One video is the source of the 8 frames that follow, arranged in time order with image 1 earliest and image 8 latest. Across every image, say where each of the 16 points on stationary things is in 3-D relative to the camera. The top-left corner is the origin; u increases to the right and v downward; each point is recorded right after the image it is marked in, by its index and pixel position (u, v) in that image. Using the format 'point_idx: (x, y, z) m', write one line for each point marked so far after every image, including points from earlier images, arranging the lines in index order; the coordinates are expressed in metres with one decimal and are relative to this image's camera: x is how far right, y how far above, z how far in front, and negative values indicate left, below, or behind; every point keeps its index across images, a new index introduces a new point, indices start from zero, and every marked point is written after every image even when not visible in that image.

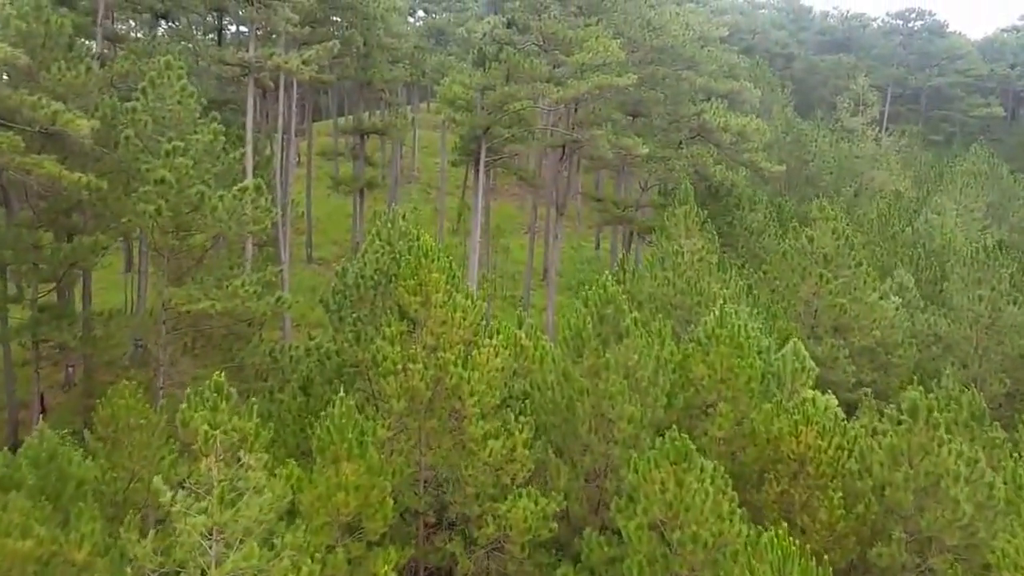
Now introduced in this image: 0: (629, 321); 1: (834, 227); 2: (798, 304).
0: (+1.9, -0.6, +13.1) m
1: (+8.1, +1.5, +19.9) m
2: (+7.1, -0.4, +19.6) m
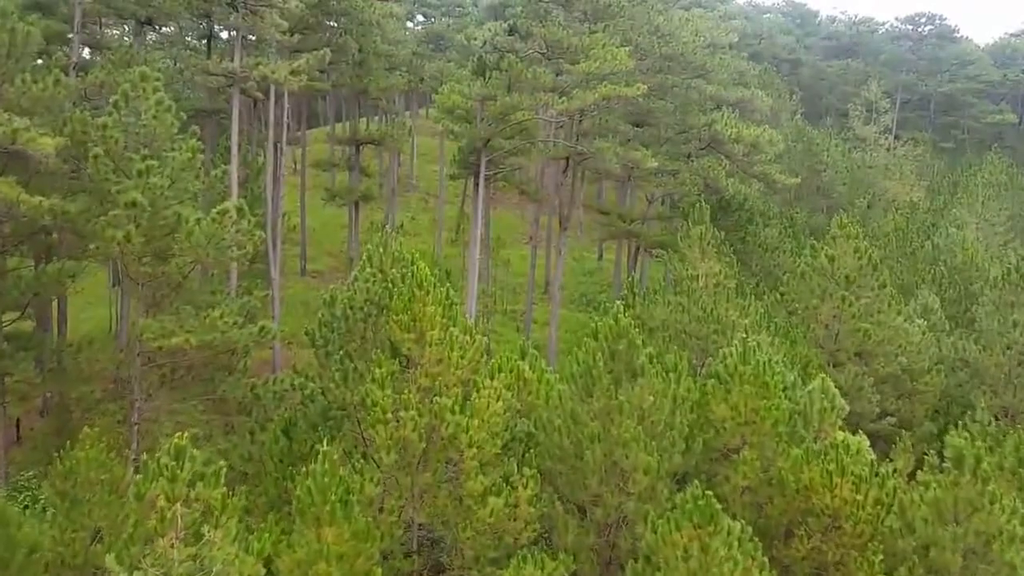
0: (+2.0, -1.1, +12.0) m
1: (+8.2, +1.0, +18.8) m
2: (+7.1, -0.9, +18.5) m
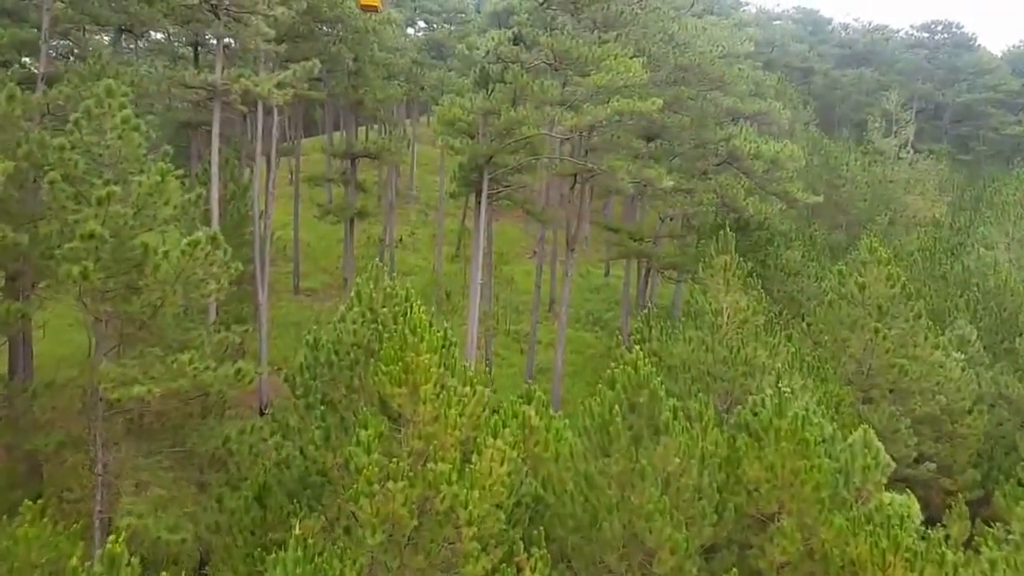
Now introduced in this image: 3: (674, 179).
0: (+2.1, -1.7, +10.6) m
1: (+8.3, +0.3, +17.4) m
2: (+7.2, -1.6, +17.0) m
3: (+4.1, +2.7, +19.8) m
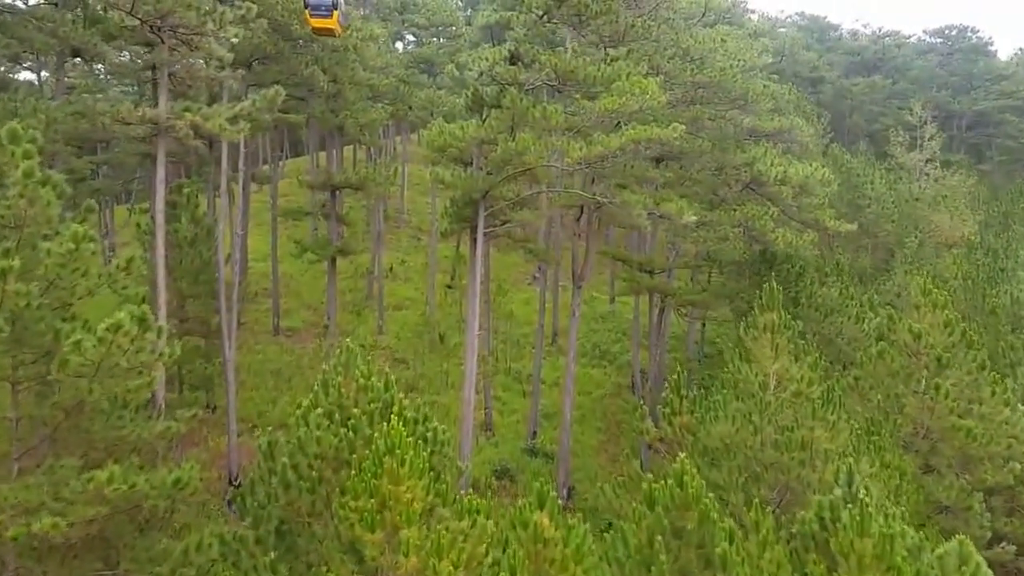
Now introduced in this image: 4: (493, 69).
0: (+2.2, -2.6, +8.2) m
1: (+8.3, -0.6, +15.0) m
2: (+7.3, -2.5, +14.7) m
3: (+4.1, +1.7, +17.4) m
4: (-0.4, +4.4, +16.0) m
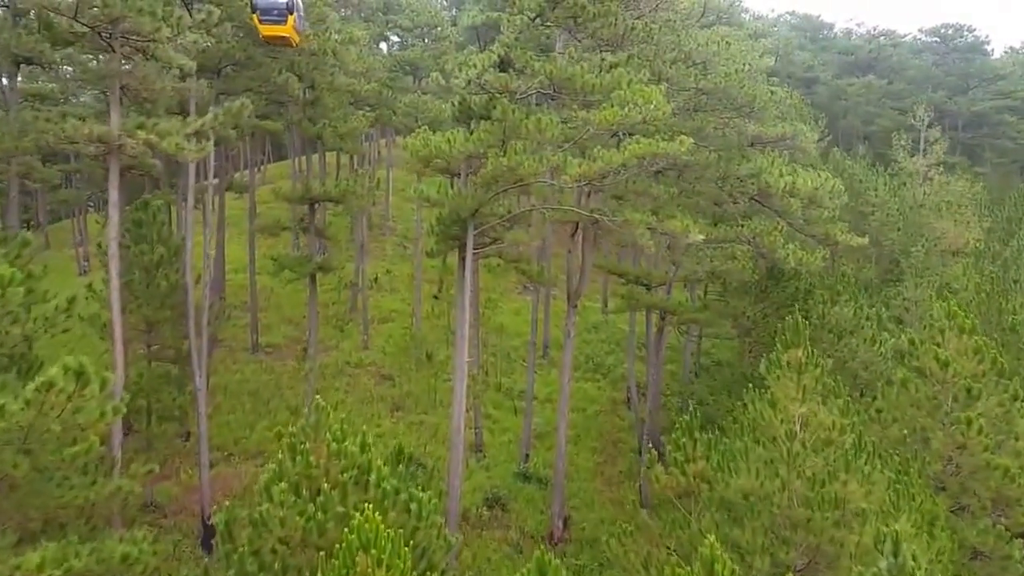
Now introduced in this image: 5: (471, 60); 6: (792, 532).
0: (+2.2, -3.1, +7.0) m
1: (+8.2, -1.0, +13.9) m
2: (+7.2, -2.9, +13.5) m
3: (+3.9, +1.2, +16.3) m
4: (-0.6, +3.9, +14.8) m
5: (-0.8, +4.2, +14.7) m
6: (+3.4, -3.0, +9.8) m
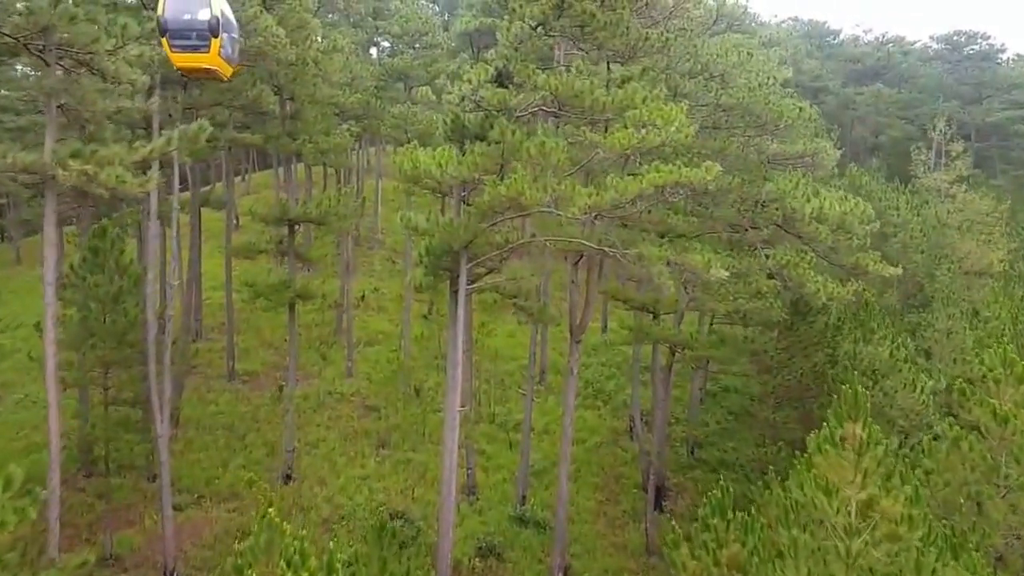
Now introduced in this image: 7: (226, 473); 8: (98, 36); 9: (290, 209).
0: (+2.3, -3.8, +5.3) m
1: (+8.2, -1.7, +12.3) m
2: (+7.2, -3.7, +11.9) m
3: (+3.9, +0.5, +14.6) m
4: (-0.6, +3.2, +13.0) m
5: (-0.8, +3.5, +13.0) m
6: (+3.5, -3.7, +8.1) m
7: (-6.9, -4.5, +18.9) m
8: (-5.3, +3.2, +10.1) m
9: (-5.5, +1.9, +19.7) m
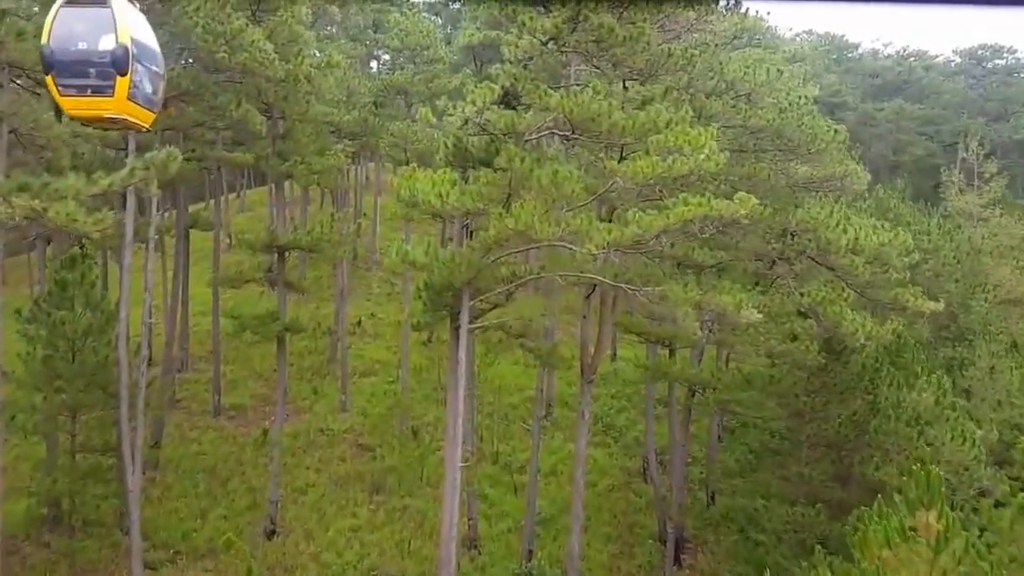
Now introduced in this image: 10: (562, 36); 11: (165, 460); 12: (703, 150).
0: (+2.3, -4.4, +3.8) m
1: (+8.3, -2.4, +10.8) m
2: (+7.3, -4.3, +10.4) m
3: (+4.0, -0.2, +13.2) m
4: (-0.4, +2.6, +11.7) m
5: (-0.6, +2.9, +11.6) m
6: (+3.6, -4.3, +6.6) m
7: (-6.8, -5.2, +17.5) m
8: (-5.1, +2.6, +8.8) m
9: (-5.4, +1.2, +18.3) m
10: (+0.8, +3.8, +12.0) m
11: (-8.7, -4.3, +20.0) m
12: (+2.6, +1.9, +11.0) m
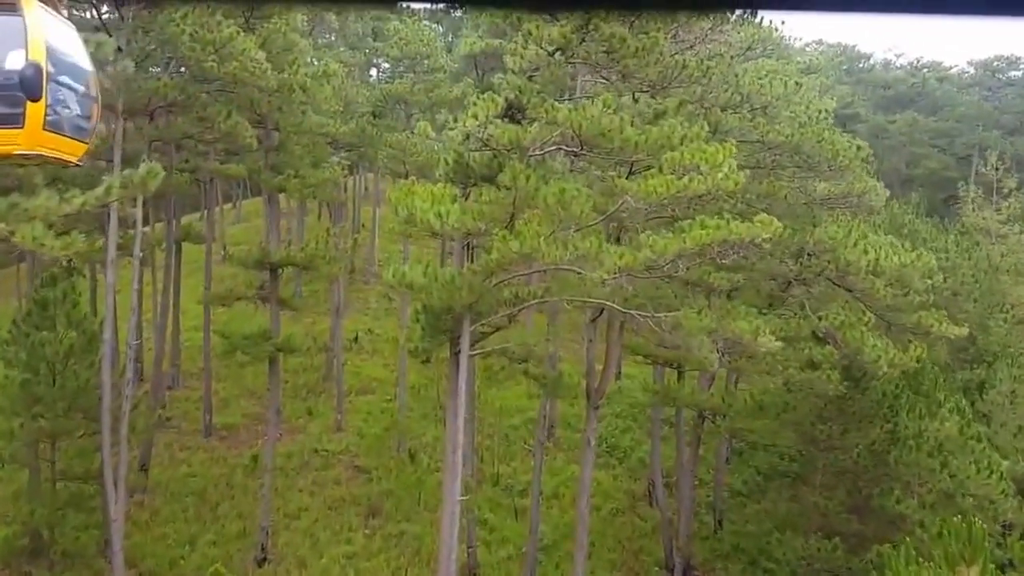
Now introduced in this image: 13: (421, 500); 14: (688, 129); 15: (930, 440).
0: (+2.4, -4.7, +3.0) m
1: (+8.3, -2.8, +10.1) m
2: (+7.3, -4.7, +9.6) m
3: (+4.1, -0.6, +12.4) m
4: (-0.4, +2.2, +11.0) m
5: (-0.6, +2.5, +10.9) m
6: (+3.6, -4.6, +5.9) m
7: (-6.7, -5.6, +16.7) m
8: (-5.1, +2.3, +8.1) m
9: (-5.3, +0.8, +17.6) m
10: (+0.8, +3.5, +11.3) m
11: (-8.7, -4.7, +19.2) m
12: (+2.7, +1.6, +10.3) m
13: (-2.2, -5.2, +19.4) m
14: (+2.4, +2.2, +11.0) m
15: (+6.9, -2.5, +13.1) m
